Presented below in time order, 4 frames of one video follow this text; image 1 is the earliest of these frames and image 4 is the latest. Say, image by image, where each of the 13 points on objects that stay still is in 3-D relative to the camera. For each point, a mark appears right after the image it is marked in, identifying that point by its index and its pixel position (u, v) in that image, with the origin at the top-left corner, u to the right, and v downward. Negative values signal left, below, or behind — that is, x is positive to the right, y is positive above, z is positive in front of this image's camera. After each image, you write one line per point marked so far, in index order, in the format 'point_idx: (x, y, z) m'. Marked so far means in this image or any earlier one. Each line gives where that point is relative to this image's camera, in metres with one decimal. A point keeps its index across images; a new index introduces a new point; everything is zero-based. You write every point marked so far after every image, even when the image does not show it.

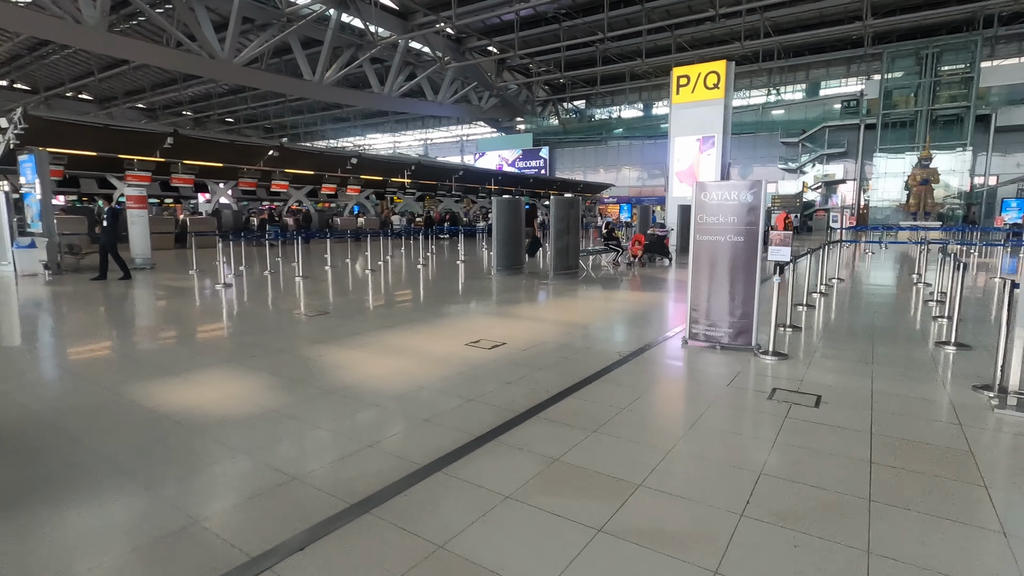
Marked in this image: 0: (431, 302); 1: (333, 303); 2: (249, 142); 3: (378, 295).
0: (-1.1, -0.2, +8.5) m
1: (-2.8, -0.2, +8.9) m
2: (-7.3, +4.1, +15.0) m
3: (-2.3, -0.1, +9.7) m
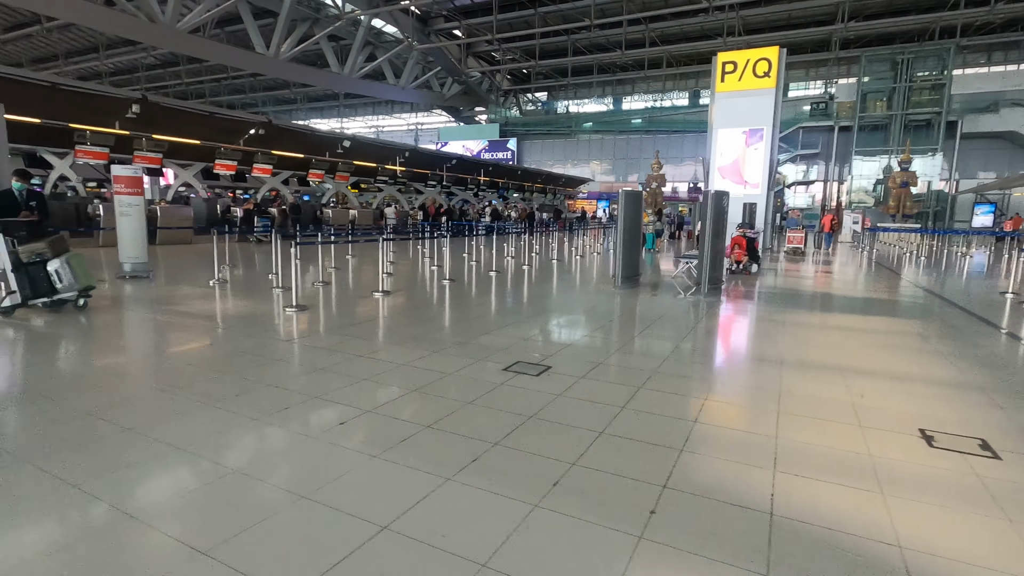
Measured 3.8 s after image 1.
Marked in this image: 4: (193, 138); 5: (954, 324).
0: (+0.6, -0.4, +6.6) m
1: (-1.1, -0.4, +6.8) m
2: (-6.4, +3.9, +12.3) m
3: (-0.7, -0.3, +7.7) m
4: (-7.4, +3.5, +12.5) m
5: (+5.9, -0.5, +7.1) m
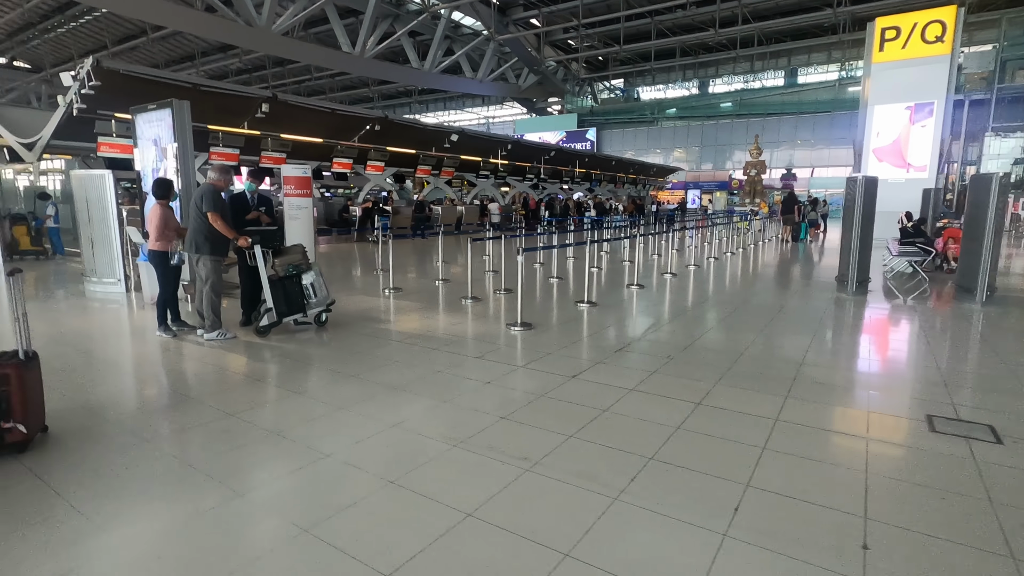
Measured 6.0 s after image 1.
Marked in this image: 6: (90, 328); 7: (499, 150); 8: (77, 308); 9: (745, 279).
0: (+2.8, -0.5, +5.6) m
1: (+1.1, -0.5, +6.0) m
2: (-3.5, +3.9, +11.9) m
3: (+1.6, -0.4, +6.8) m
4: (-4.5, +3.5, +12.3) m
5: (+8.1, -0.5, +5.5) m
6: (-4.0, -0.4, +5.1) m
7: (-0.4, +4.5, +17.5) m
8: (-4.6, -0.2, +5.7) m
9: (+4.5, +0.2, +10.3) m
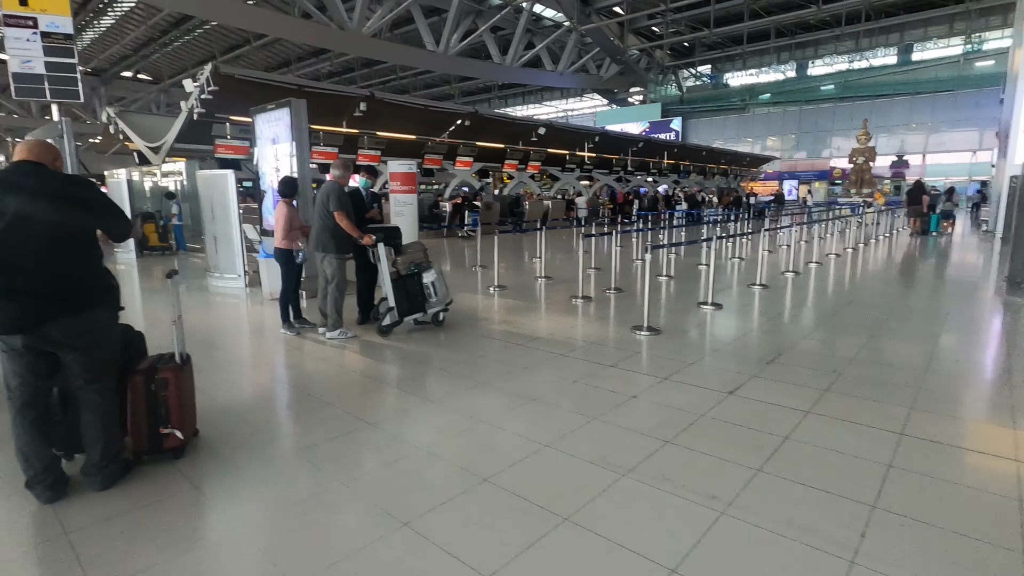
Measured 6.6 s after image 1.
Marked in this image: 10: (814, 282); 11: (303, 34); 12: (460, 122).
0: (+3.9, -0.5, +4.8) m
1: (+2.2, -0.5, +5.5) m
2: (-1.5, +4.0, +12.0) m
3: (+2.9, -0.4, +6.2) m
4: (-2.4, +3.6, +12.5) m
5: (+9.1, -0.6, +4.1) m
6: (-2.9, -0.3, +5.3) m
7: (+2.4, +4.6, +17.0) m
8: (-3.5, -0.1, +6.0) m
9: (+6.2, +0.2, +9.3) m
10: (+4.7, +0.1, +8.4) m
11: (-7.2, +9.1, +18.9) m
12: (-1.3, +4.0, +12.9) m
